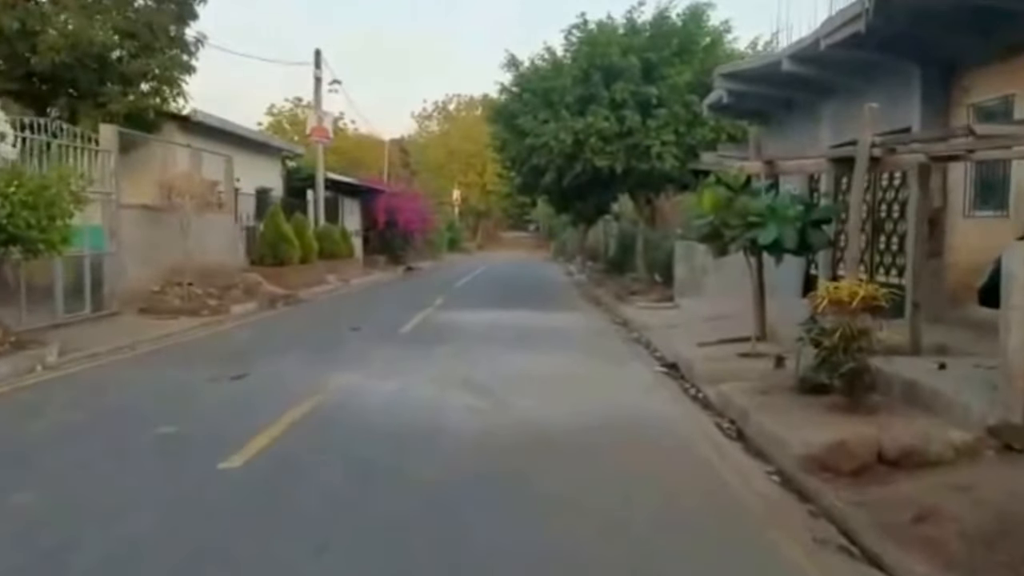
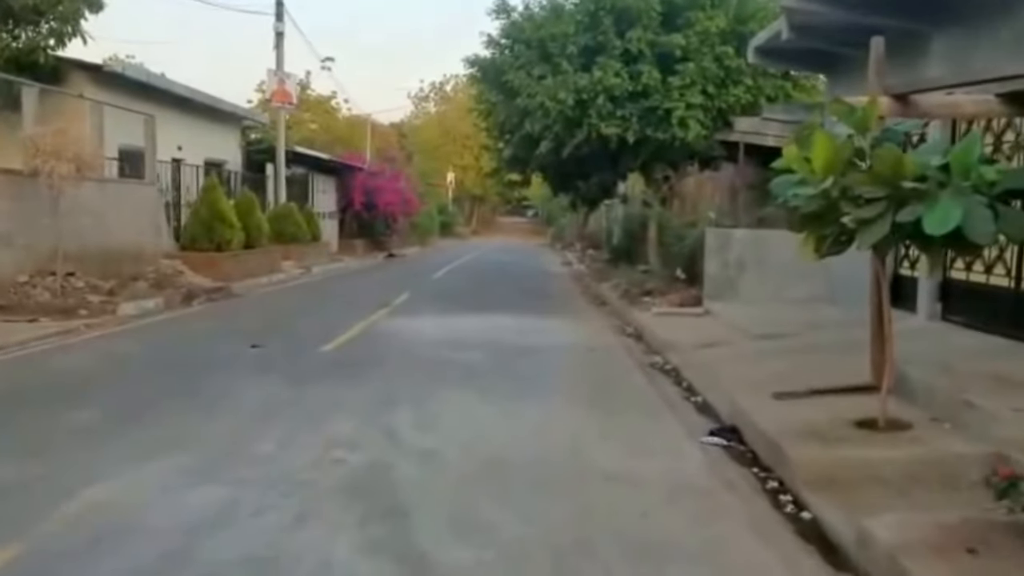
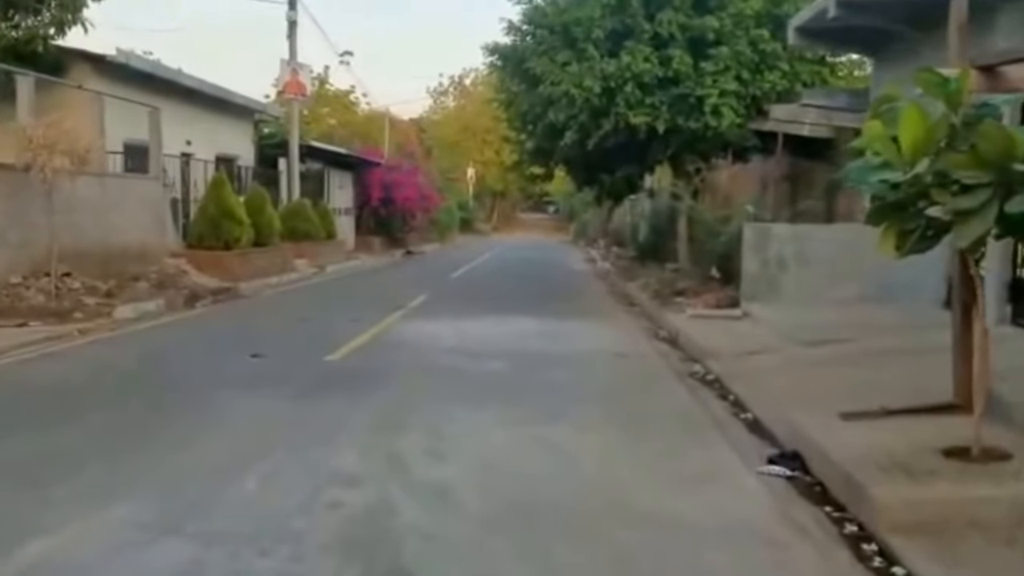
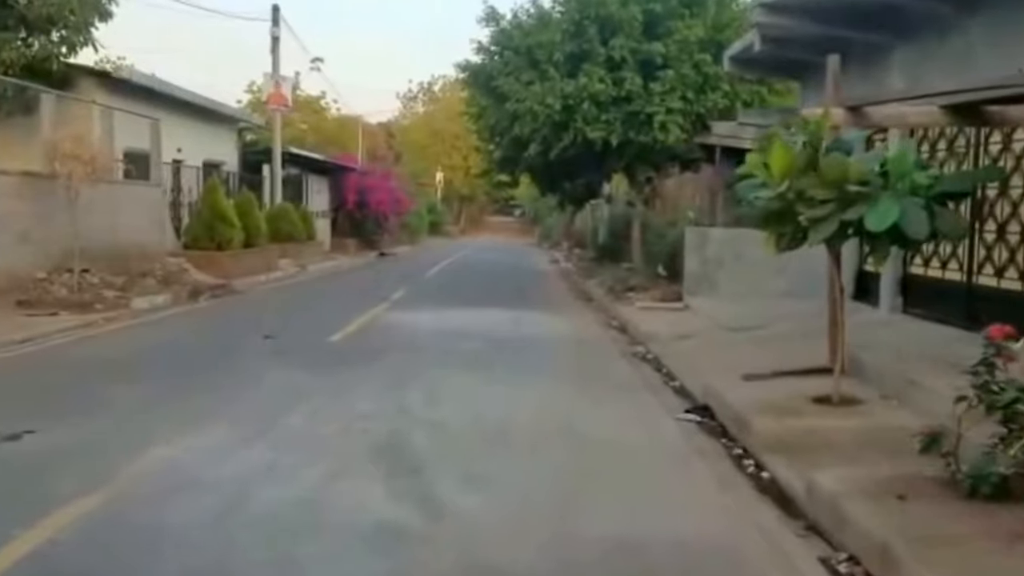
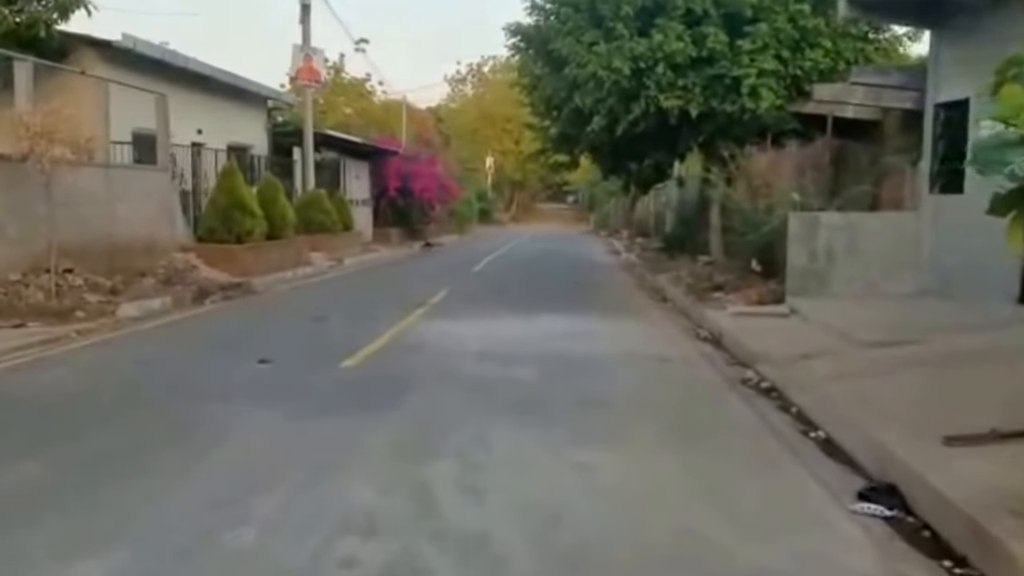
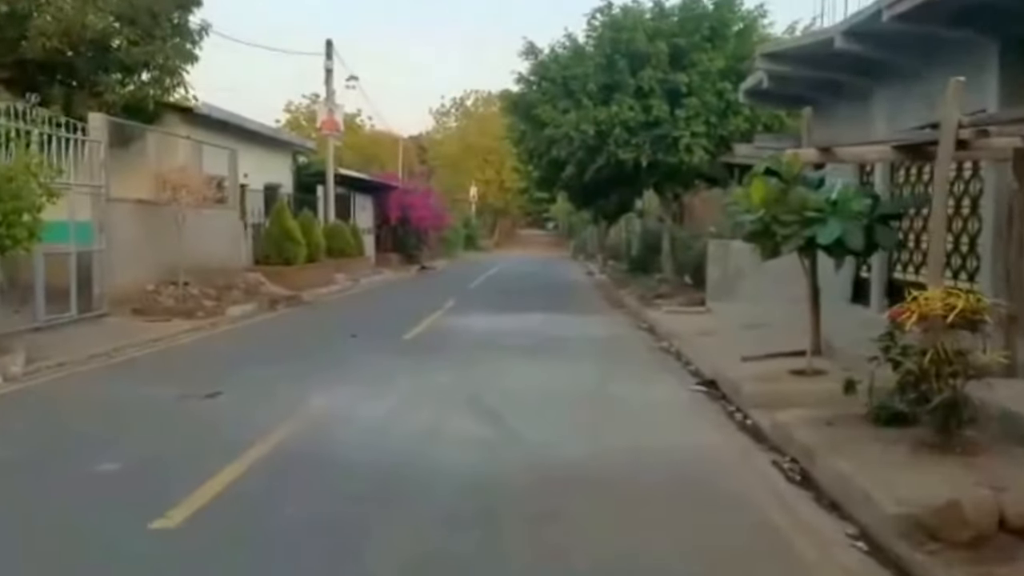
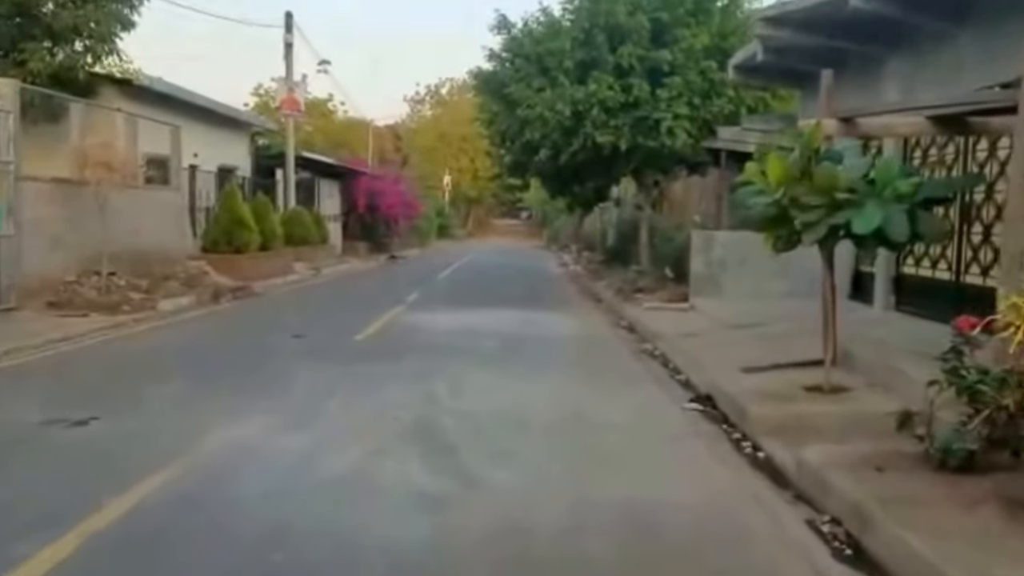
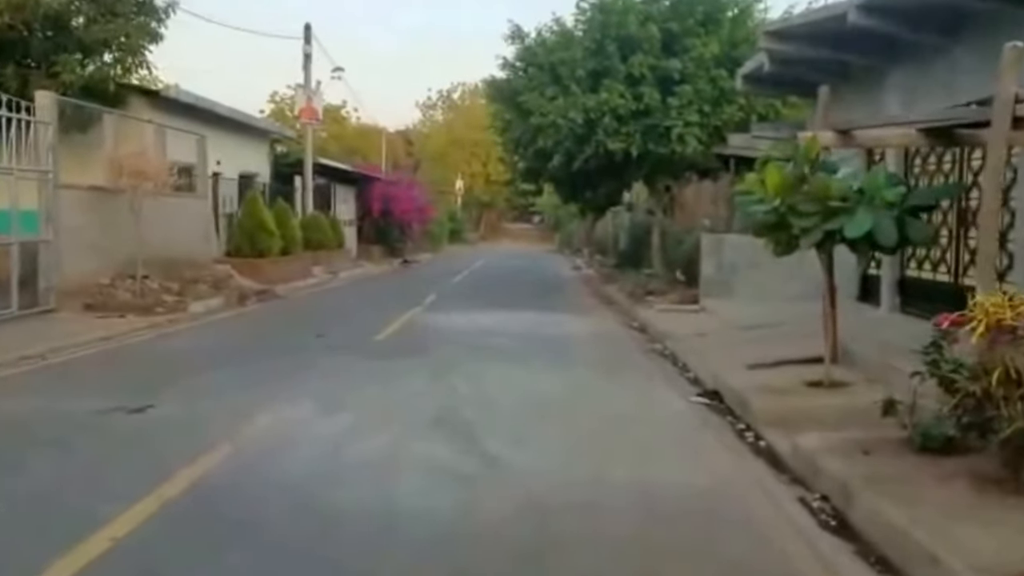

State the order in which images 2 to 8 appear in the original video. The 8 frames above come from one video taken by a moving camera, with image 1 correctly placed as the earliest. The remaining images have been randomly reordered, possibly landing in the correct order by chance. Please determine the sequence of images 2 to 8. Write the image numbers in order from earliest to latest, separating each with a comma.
6, 8, 7, 4, 2, 3, 5
